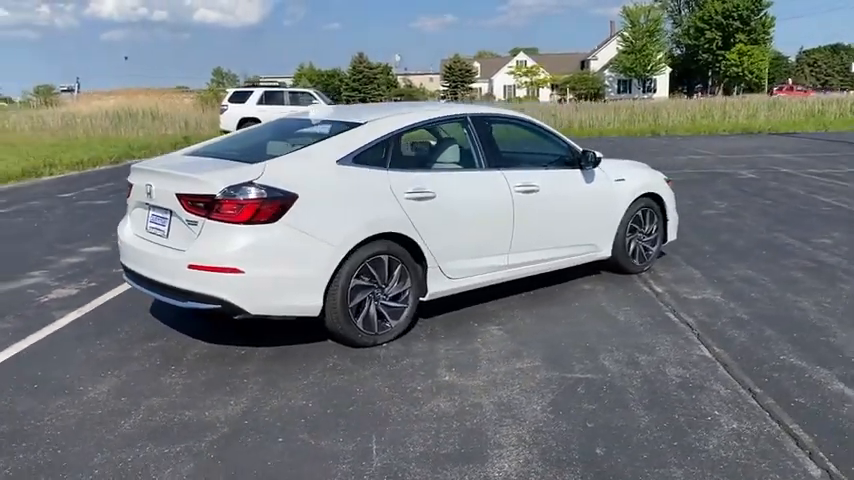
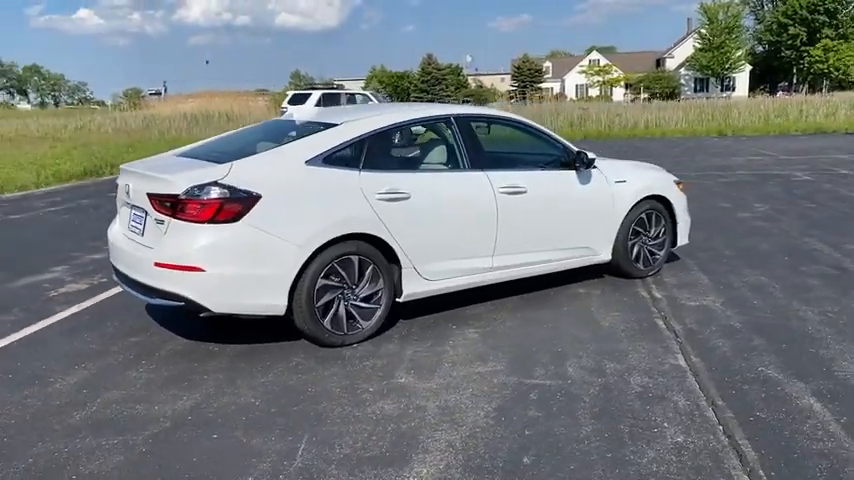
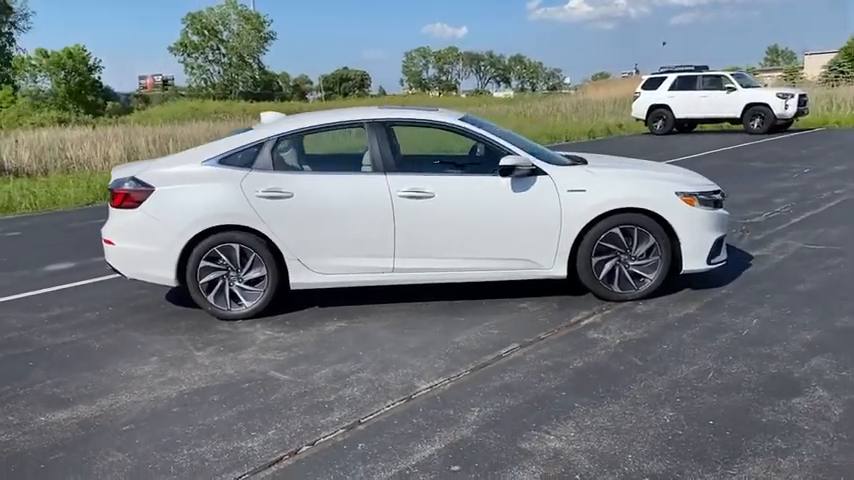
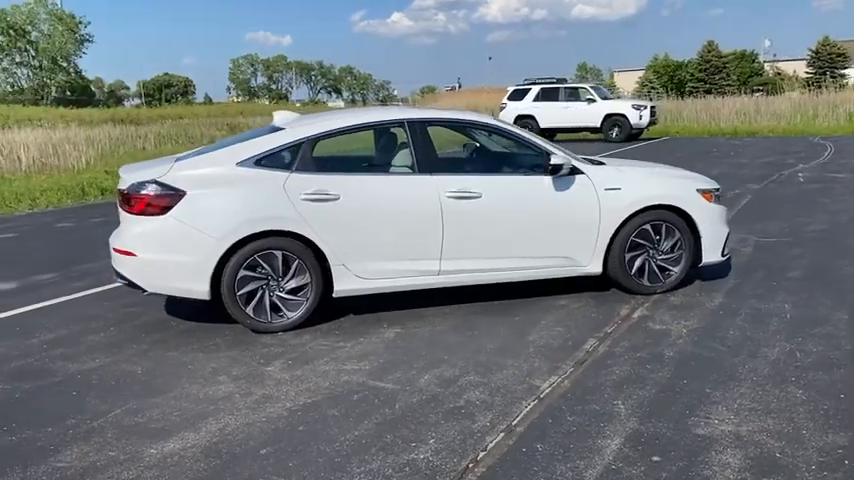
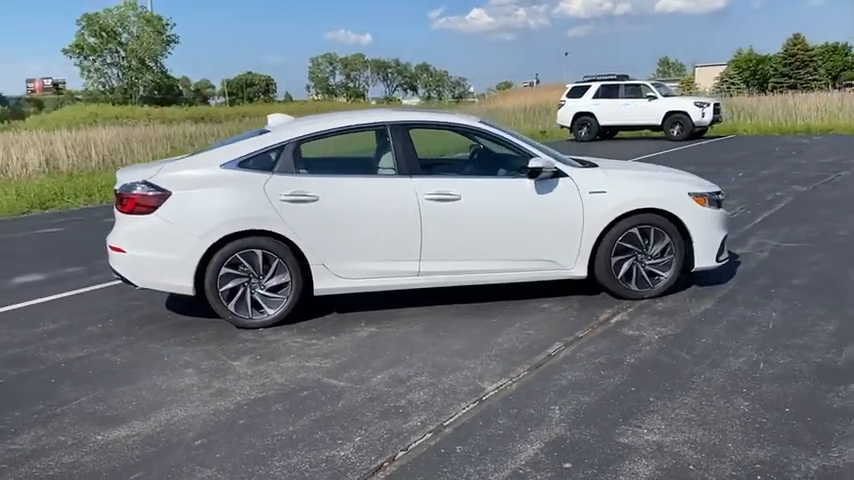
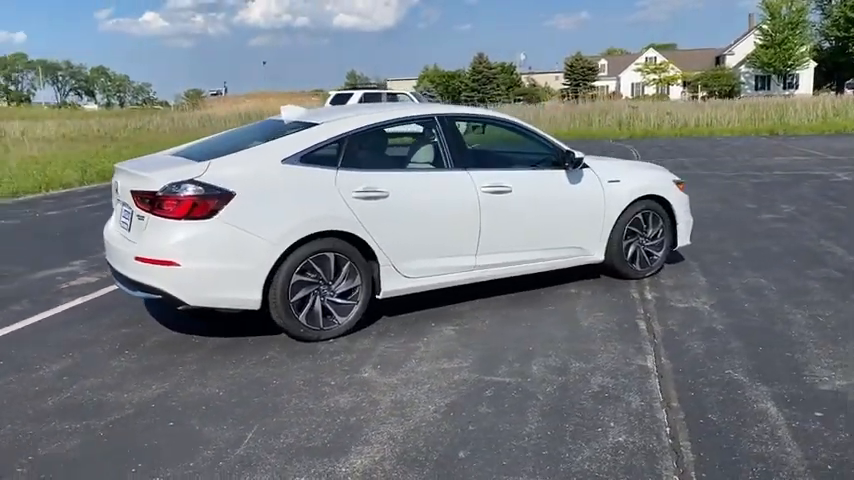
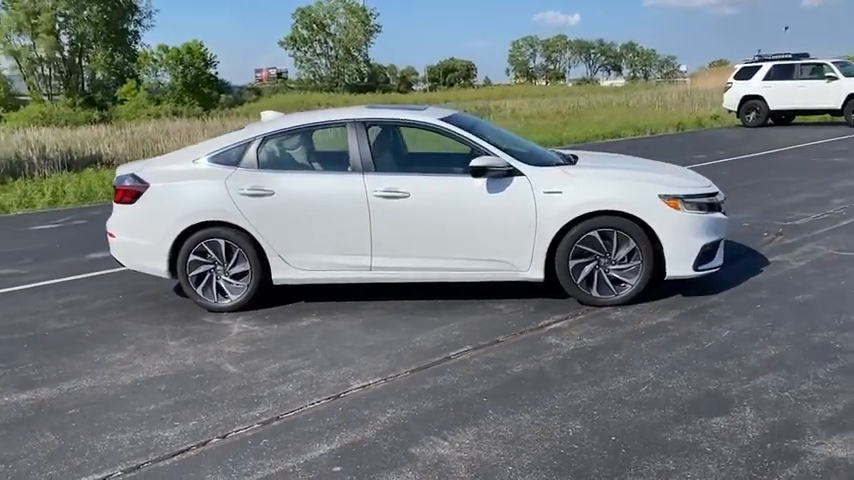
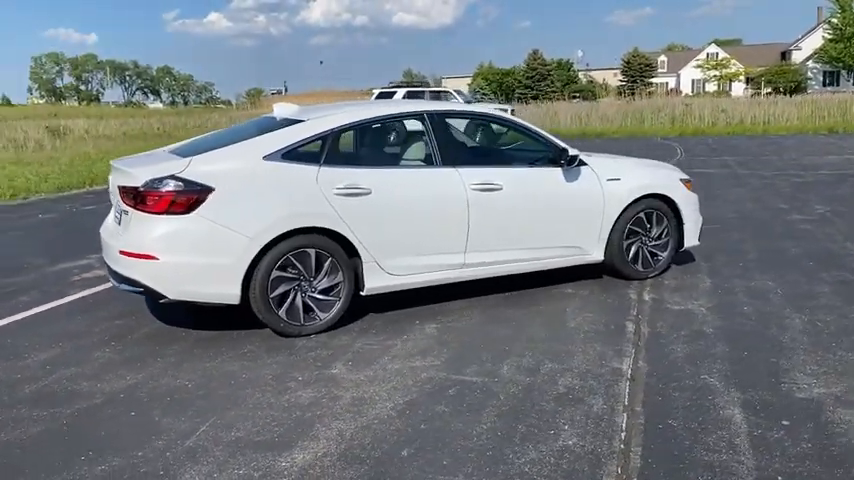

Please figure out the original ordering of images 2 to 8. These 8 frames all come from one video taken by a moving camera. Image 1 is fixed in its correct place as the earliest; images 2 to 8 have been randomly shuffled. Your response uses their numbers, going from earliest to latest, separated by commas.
2, 6, 8, 4, 5, 3, 7
